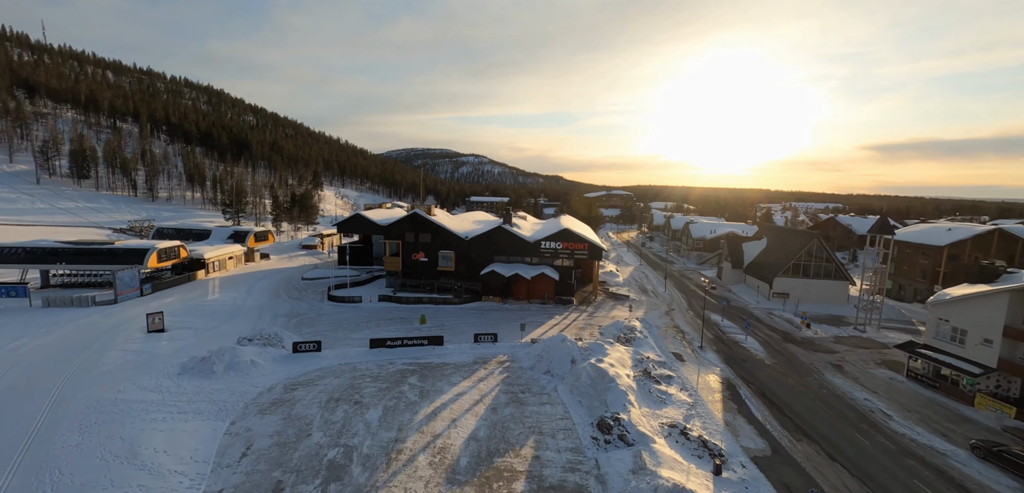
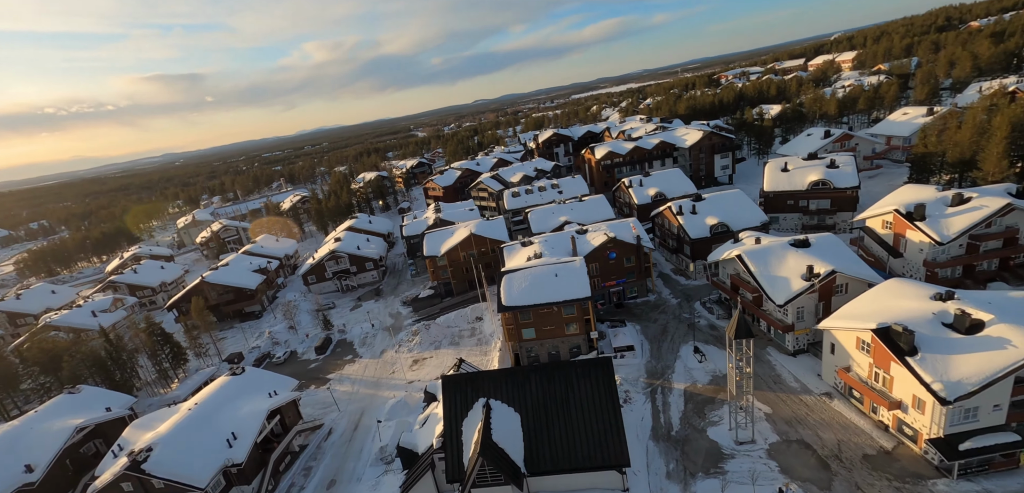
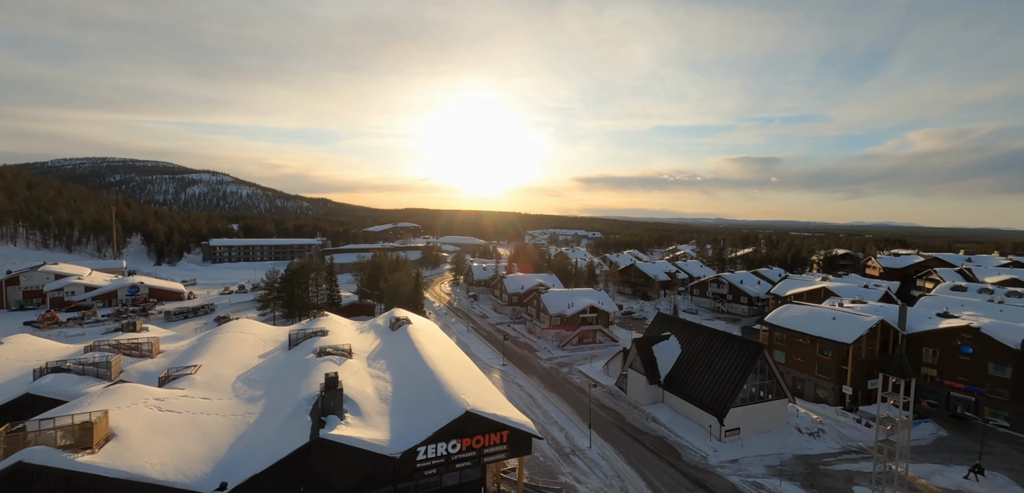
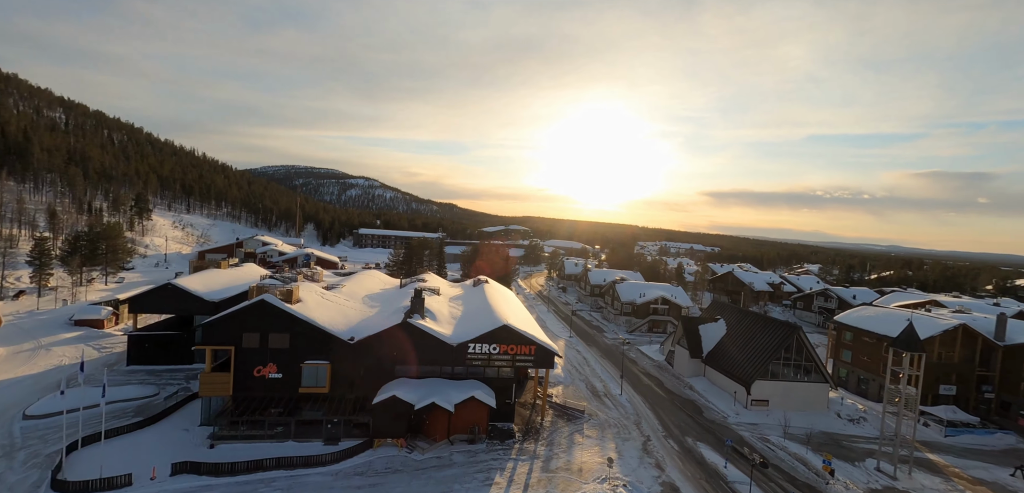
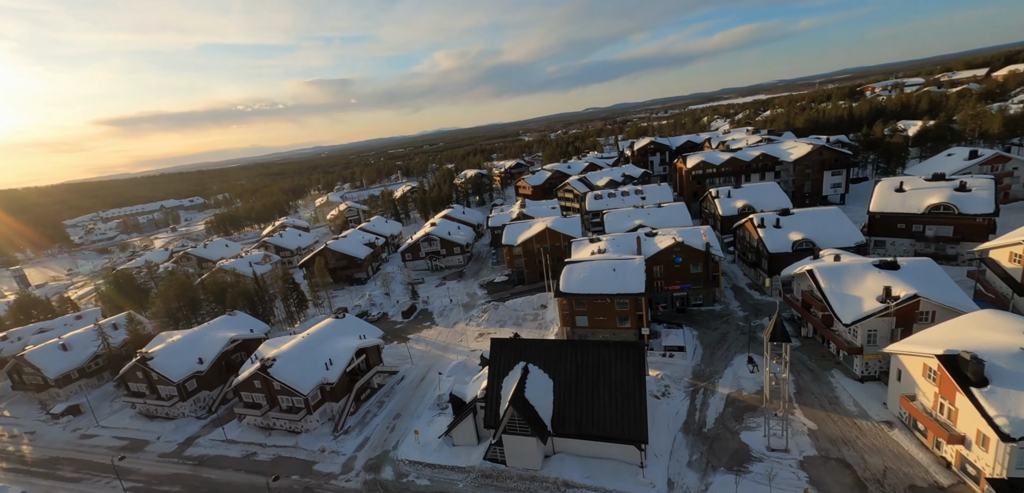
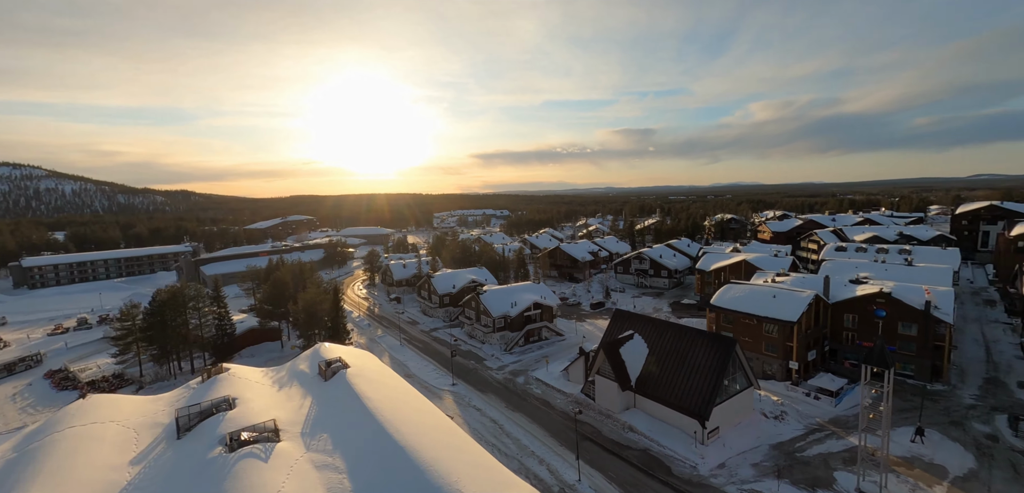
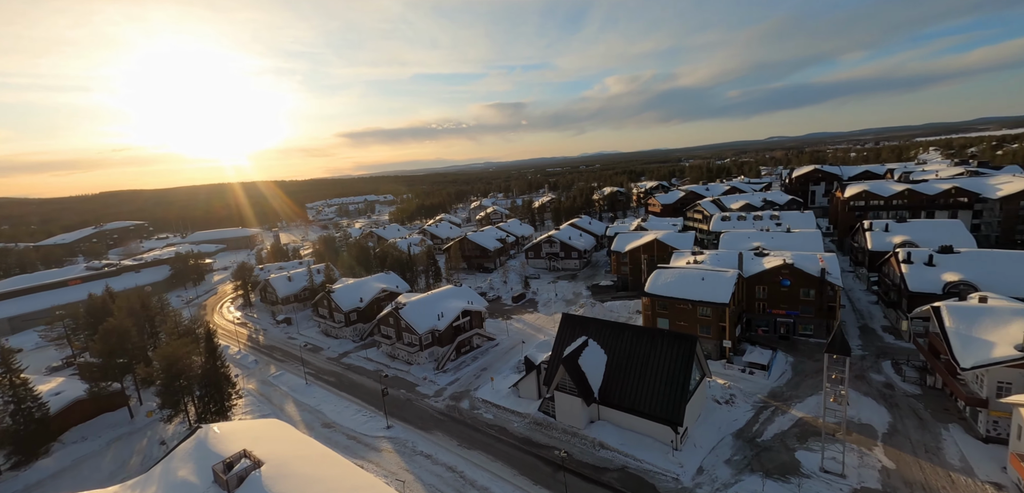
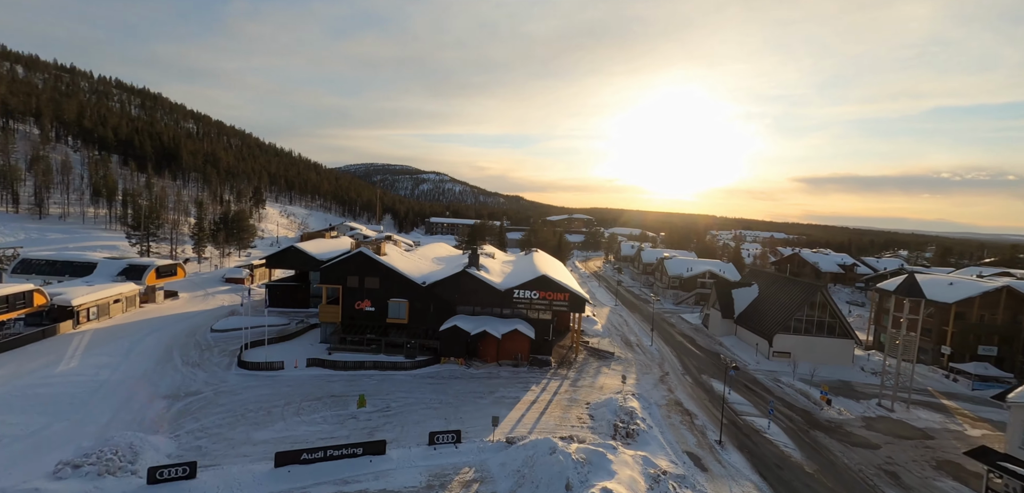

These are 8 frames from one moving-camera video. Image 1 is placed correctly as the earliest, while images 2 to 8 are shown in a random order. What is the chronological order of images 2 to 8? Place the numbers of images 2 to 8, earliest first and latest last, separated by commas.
8, 4, 3, 6, 7, 5, 2
